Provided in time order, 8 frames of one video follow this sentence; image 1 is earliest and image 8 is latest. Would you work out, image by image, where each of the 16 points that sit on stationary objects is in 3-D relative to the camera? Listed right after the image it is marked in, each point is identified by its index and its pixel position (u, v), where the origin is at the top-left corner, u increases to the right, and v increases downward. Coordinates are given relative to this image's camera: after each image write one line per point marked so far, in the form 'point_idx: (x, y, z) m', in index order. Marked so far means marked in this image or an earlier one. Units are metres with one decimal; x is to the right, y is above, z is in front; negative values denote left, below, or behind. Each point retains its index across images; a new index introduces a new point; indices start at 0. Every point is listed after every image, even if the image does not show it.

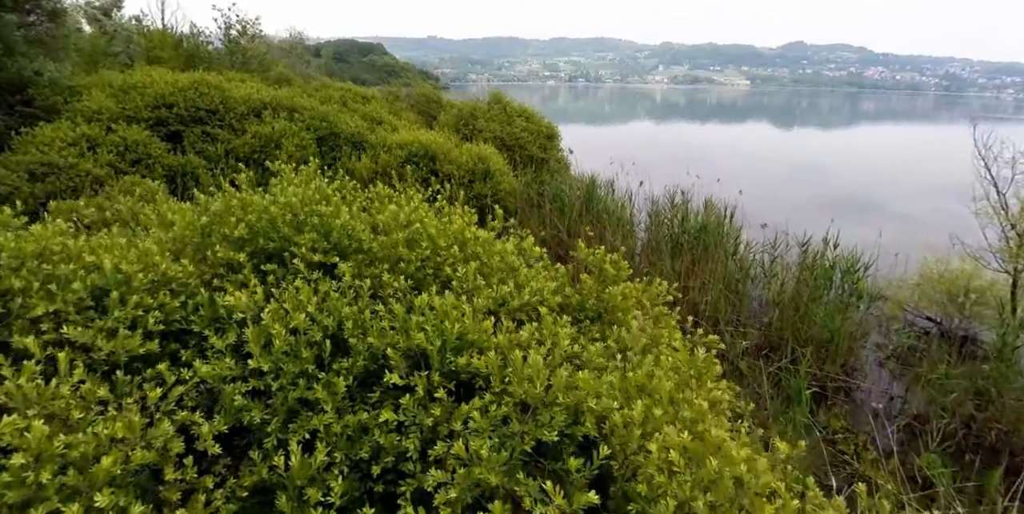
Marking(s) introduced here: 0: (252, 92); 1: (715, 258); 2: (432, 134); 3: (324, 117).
0: (-4.8, +3.1, +12.0) m
1: (+2.4, -0.1, +7.7) m
2: (-1.6, +2.4, +13.0) m
3: (-3.4, +2.6, +11.8) m
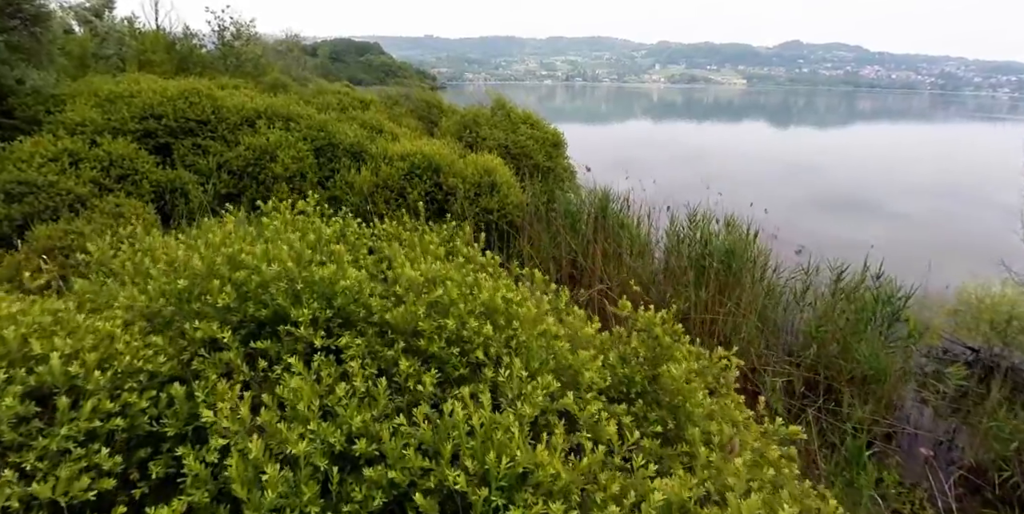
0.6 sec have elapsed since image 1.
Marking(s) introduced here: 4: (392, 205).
0: (-4.7, +2.8, +11.4) m
1: (+2.6, -0.4, +7.2) m
2: (-1.5, +2.1, +12.4) m
3: (-3.3, +2.3, +11.3) m
4: (-1.9, +0.8, +10.1) m
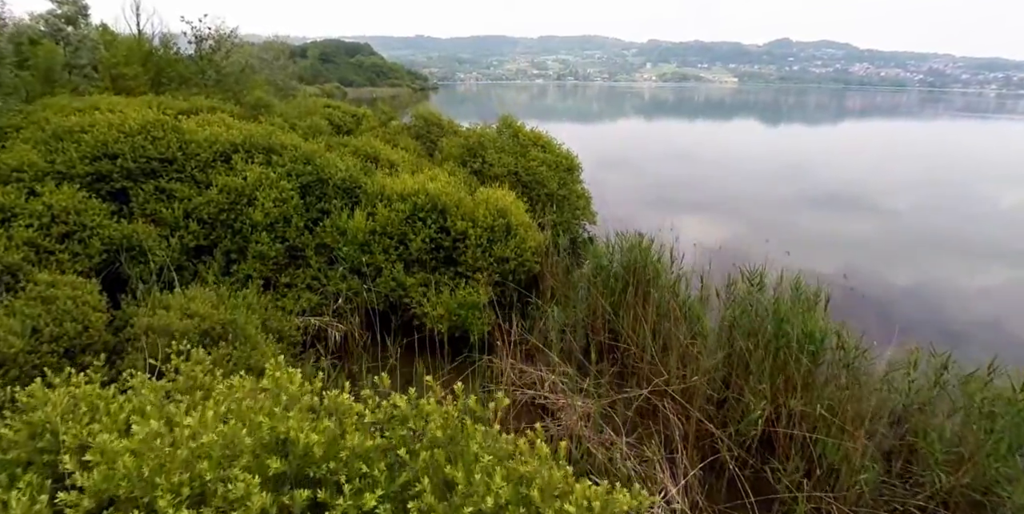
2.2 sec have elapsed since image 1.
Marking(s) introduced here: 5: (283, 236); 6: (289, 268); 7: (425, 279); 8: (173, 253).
0: (-4.5, +2.0, +10.0) m
1: (+2.9, -1.1, +5.8) m
2: (-1.3, +1.4, +11.0) m
3: (-3.1, +1.5, +9.9) m
4: (-1.6, 0.0, +8.6) m
5: (-3.0, +0.3, +8.7) m
6: (-2.9, -0.1, +8.5) m
7: (-1.1, -0.3, +8.6) m
8: (-4.0, 0.0, +7.7) m
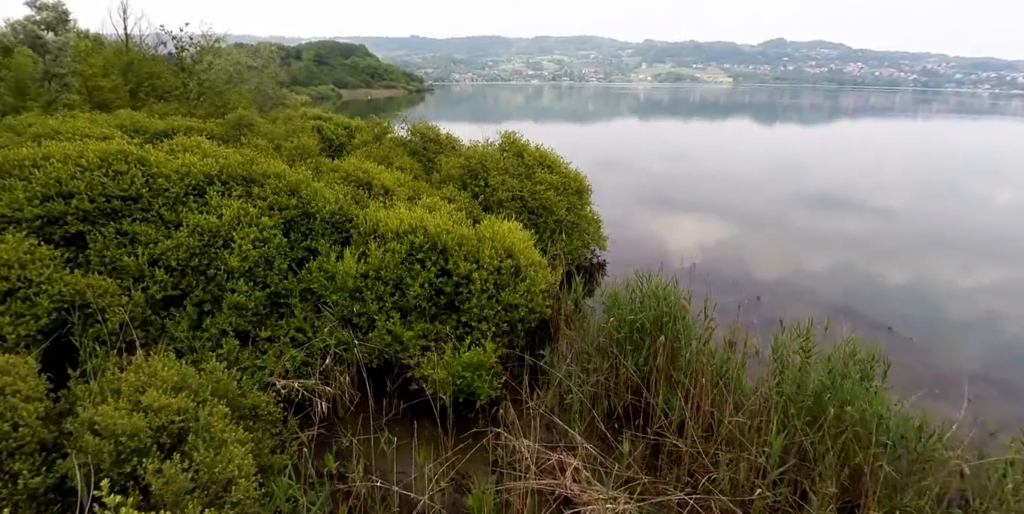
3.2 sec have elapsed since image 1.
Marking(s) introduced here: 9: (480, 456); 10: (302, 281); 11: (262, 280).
0: (-4.4, +1.4, +9.0) m
1: (+3.0, -1.7, +4.9) m
2: (-1.2, +0.8, +10.0) m
3: (-3.0, +0.9, +8.9) m
4: (-1.5, -0.6, +7.7) m
5: (-2.9, -0.3, +7.7) m
6: (-2.8, -0.7, +7.5) m
7: (-1.0, -0.9, +7.6) m
8: (-3.9, -0.5, +6.8) m
9: (-0.3, -1.9, +6.3) m
10: (-2.5, -0.3, +7.8) m
11: (-3.0, -0.3, +7.7) m
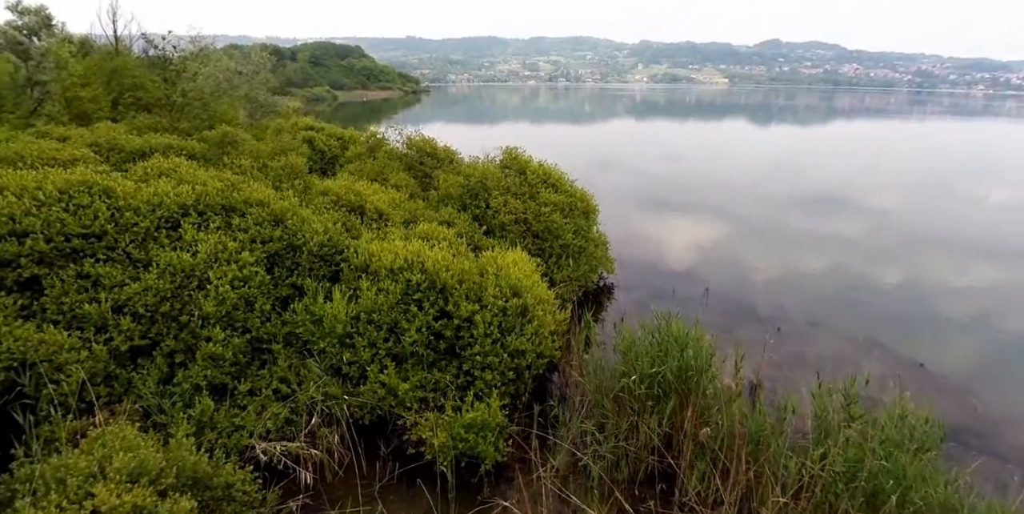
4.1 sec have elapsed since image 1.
0: (-4.3, +1.0, +8.2) m
1: (+3.1, -2.1, +4.1) m
2: (-1.1, +0.3, +9.3) m
3: (-2.9, +0.5, +8.1) m
4: (-1.4, -1.0, +6.9) m
5: (-2.9, -0.7, +6.9) m
6: (-2.7, -1.2, +6.7) m
7: (-1.0, -1.3, +6.9) m
8: (-3.8, -1.0, +6.0) m
9: (-0.2, -2.4, +5.6) m
10: (-2.5, -0.8, +7.1) m
11: (-2.9, -0.7, +6.9) m
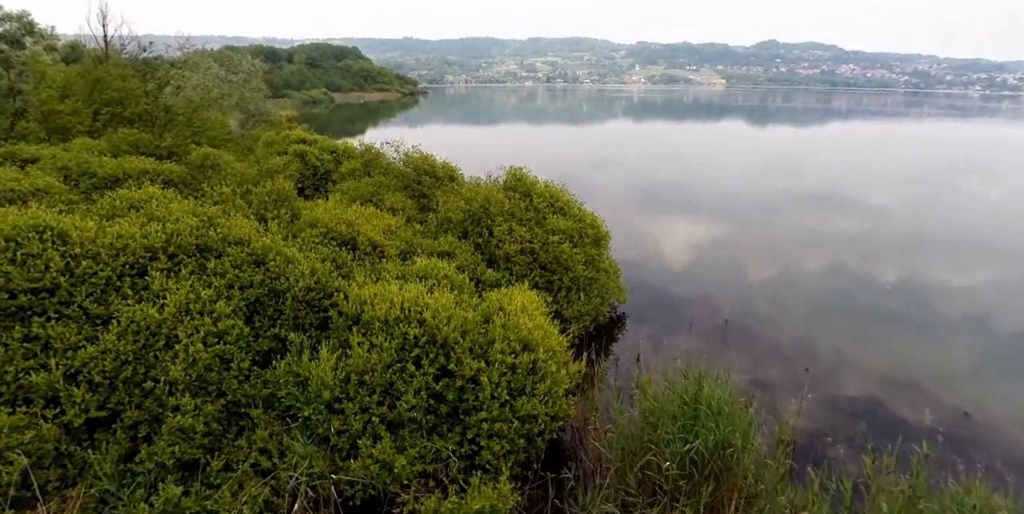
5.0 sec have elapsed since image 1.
0: (-4.2, +0.4, +7.4) m
1: (+3.2, -2.6, +3.3) m
2: (-1.0, -0.2, +8.5) m
3: (-2.8, 0.0, +7.3) m
4: (-1.3, -1.5, +6.1) m
5: (-2.8, -1.2, +6.1) m
6: (-2.6, -1.7, +5.9) m
7: (-0.8, -1.8, +6.0) m
8: (-3.7, -1.5, +5.2) m
9: (-0.1, -2.9, +4.8) m
10: (-2.4, -1.3, +6.3) m
11: (-2.8, -1.2, +6.1) m
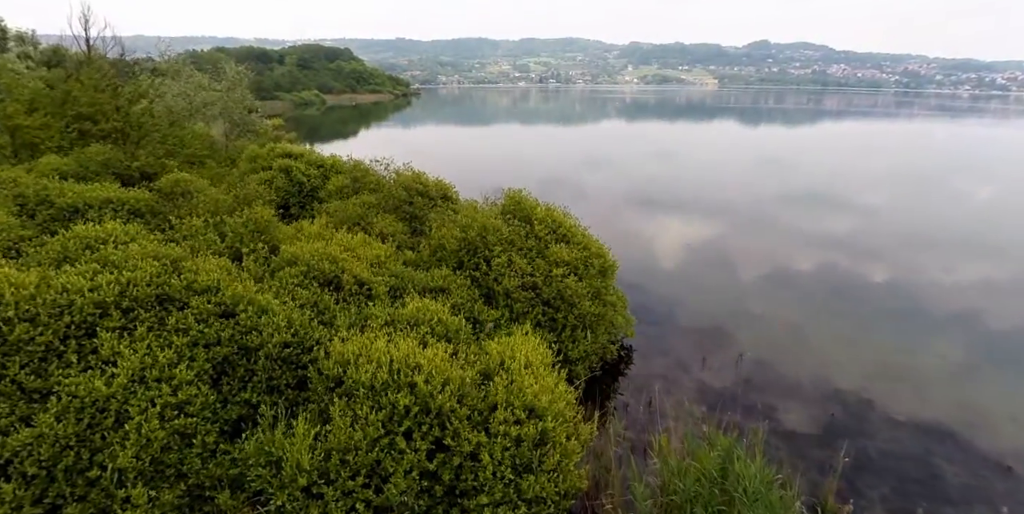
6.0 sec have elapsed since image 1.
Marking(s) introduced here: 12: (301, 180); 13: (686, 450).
0: (-4.2, -0.1, +6.5) m
1: (+3.3, -3.1, +2.5) m
2: (-1.0, -0.7, +7.6) m
3: (-2.8, -0.5, +6.4) m
4: (-1.3, -2.0, +5.3) m
5: (-2.7, -1.7, +5.3) m
6: (-2.6, -2.2, +5.0) m
7: (-0.8, -2.3, +5.2) m
8: (-3.7, -2.0, +4.3) m
9: (-0.1, -3.4, +4.0) m
10: (-2.3, -1.8, +5.4) m
11: (-2.7, -1.7, +5.2) m
12: (-4.9, +1.8, +15.0) m
13: (+1.7, -1.8, +5.9) m
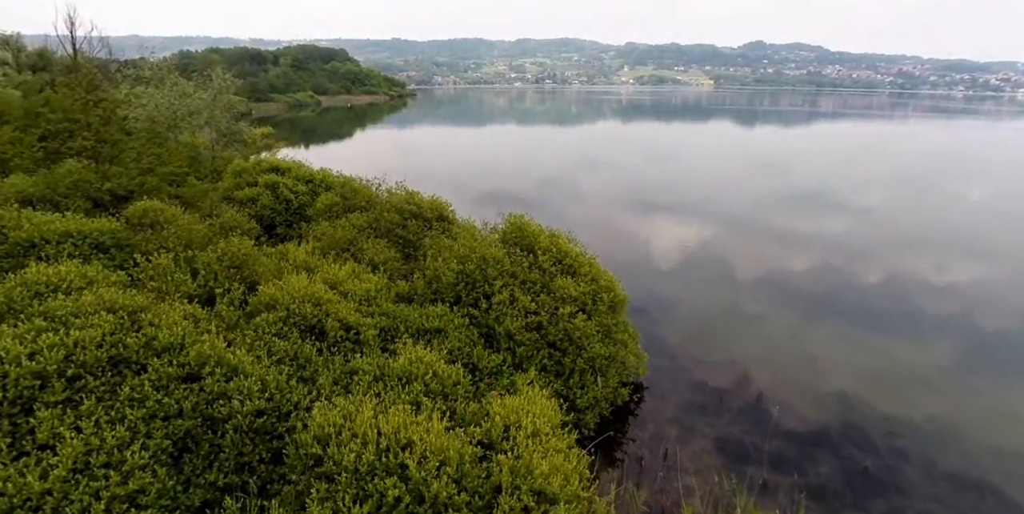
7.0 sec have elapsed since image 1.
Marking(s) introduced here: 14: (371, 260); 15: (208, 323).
0: (-4.2, -0.5, +5.7) m
1: (+3.4, -3.6, +1.8) m
2: (-1.0, -1.1, +6.8) m
3: (-2.7, -1.0, +5.6) m
4: (-1.2, -2.5, +4.5) m
5: (-2.7, -2.2, +4.5) m
6: (-2.5, -2.7, +4.2) m
7: (-0.7, -2.8, +4.4) m
8: (-3.6, -2.5, +3.5) m
9: (0.0, -3.9, +3.2) m
10: (-2.3, -2.2, +4.6) m
11: (-2.7, -2.2, +4.4) m
12: (-4.9, +1.3, +14.2) m
13: (+1.8, -2.3, +5.1) m
14: (-2.3, 0.0, +10.4) m
15: (-3.2, -0.6, +6.7) m
